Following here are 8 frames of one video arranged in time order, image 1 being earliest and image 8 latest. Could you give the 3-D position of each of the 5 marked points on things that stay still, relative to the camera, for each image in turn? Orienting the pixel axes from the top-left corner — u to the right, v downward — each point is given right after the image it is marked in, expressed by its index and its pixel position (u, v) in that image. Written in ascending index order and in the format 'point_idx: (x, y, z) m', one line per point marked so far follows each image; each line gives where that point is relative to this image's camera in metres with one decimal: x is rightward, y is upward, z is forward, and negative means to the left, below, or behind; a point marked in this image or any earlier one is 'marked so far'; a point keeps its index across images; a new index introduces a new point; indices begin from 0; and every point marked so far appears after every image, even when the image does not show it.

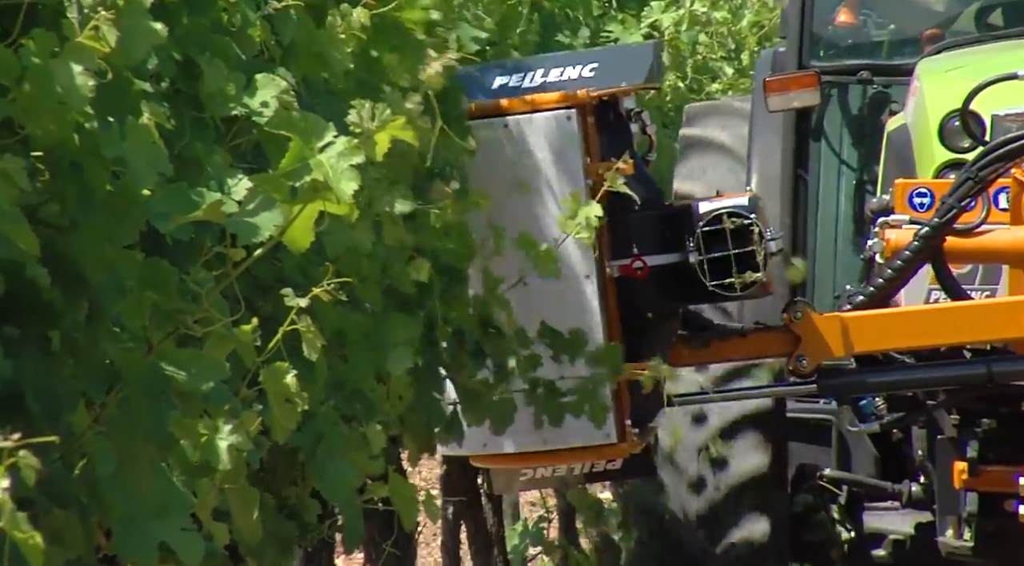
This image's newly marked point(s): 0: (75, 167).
0: (-0.4, +0.1, +1.7) m
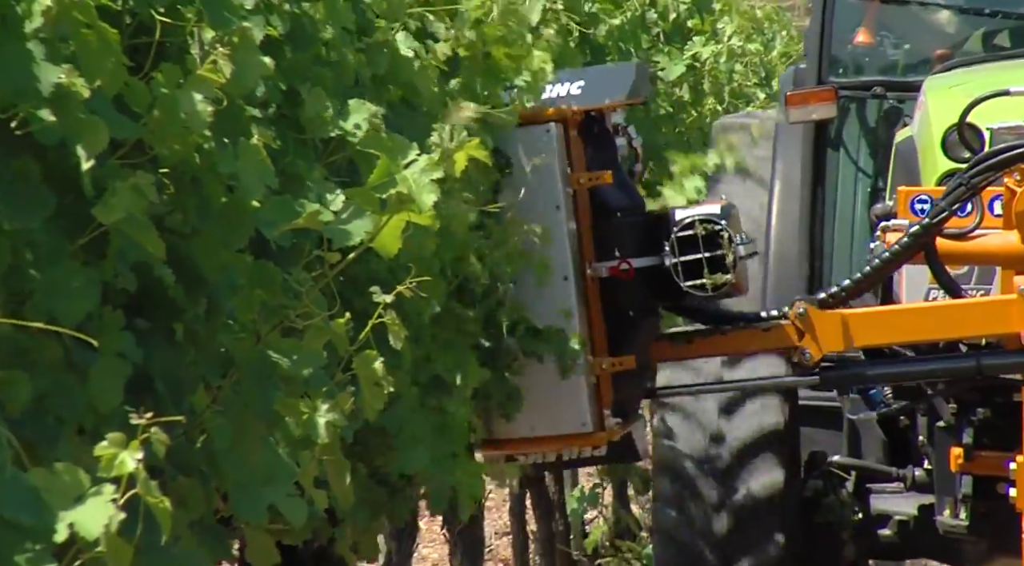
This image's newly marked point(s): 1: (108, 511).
0: (-0.3, +0.1, +1.9) m
1: (-0.4, -0.2, +1.8) m
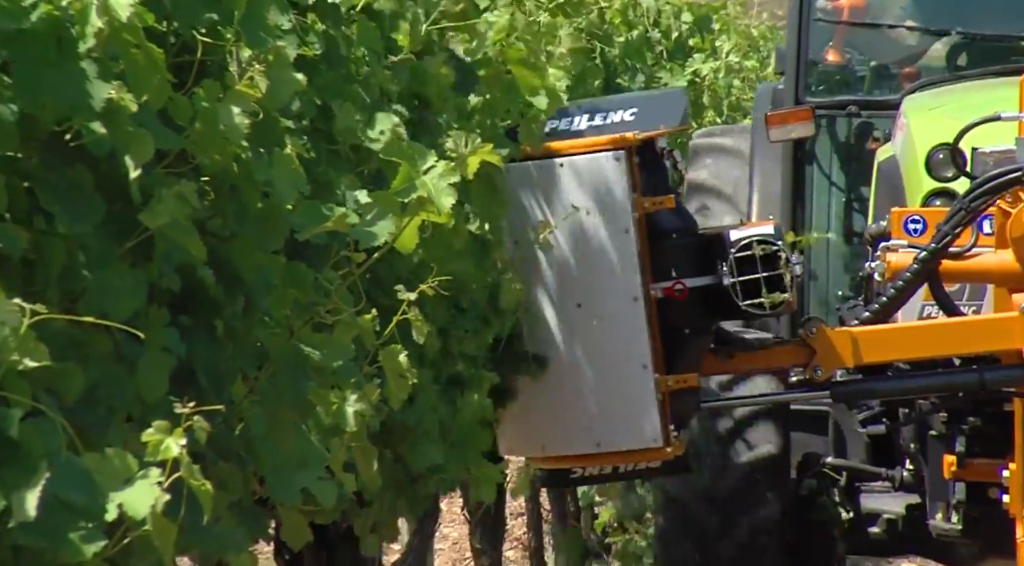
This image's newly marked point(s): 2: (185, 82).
0: (-0.3, +0.1, +2.1) m
1: (-0.4, -0.2, +2.0) m
2: (-0.4, +0.2, +2.1) m
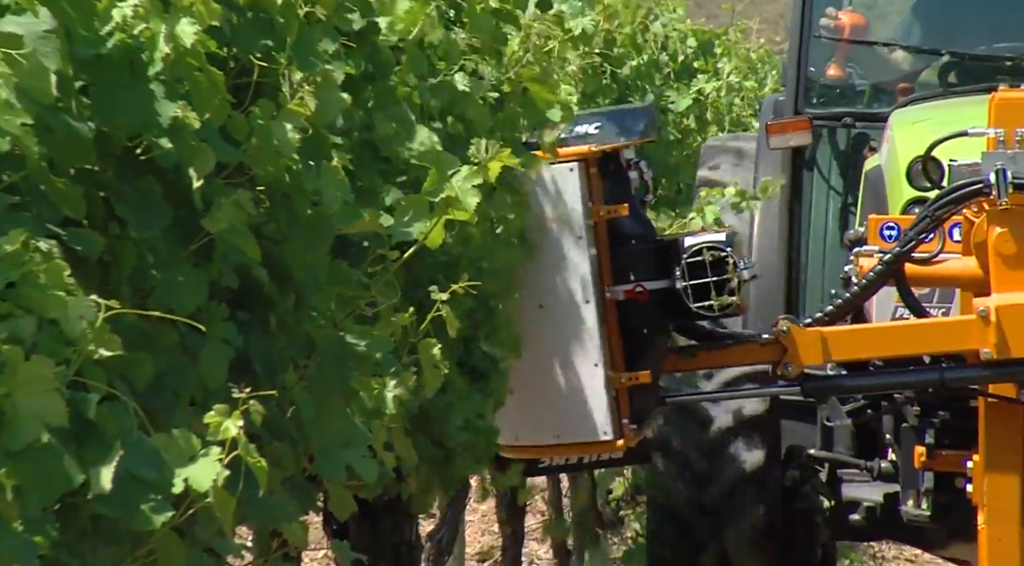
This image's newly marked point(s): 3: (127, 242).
0: (-0.3, +0.1, +2.3) m
1: (-0.4, -0.2, +2.2) m
2: (-0.3, +0.2, +2.4) m
3: (-0.5, 0.0, +2.2) m
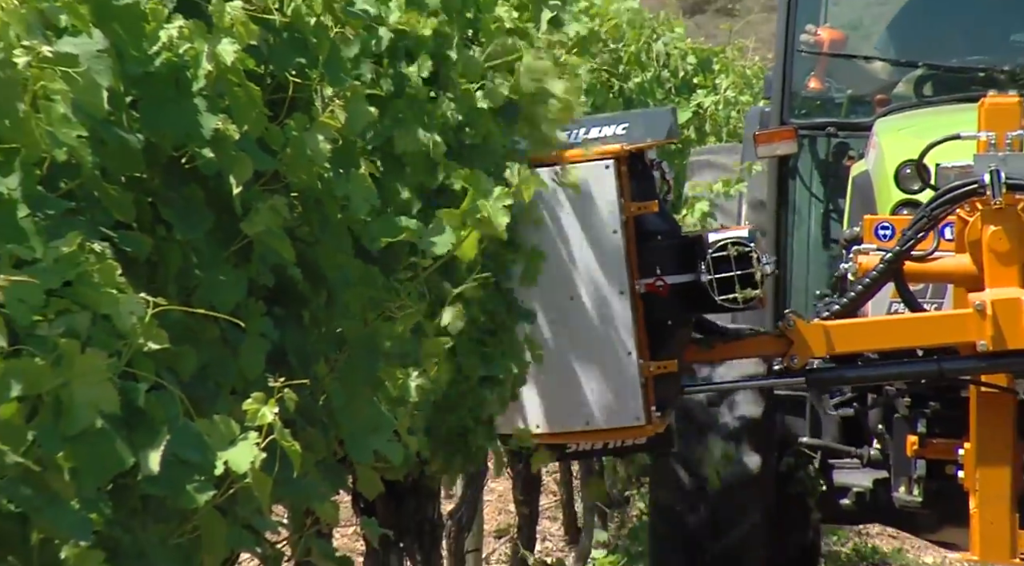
0: (-0.3, +0.1, +2.5) m
1: (-0.3, -0.2, +2.4) m
2: (-0.3, +0.2, +2.6) m
3: (-0.4, +0.1, +2.4) m
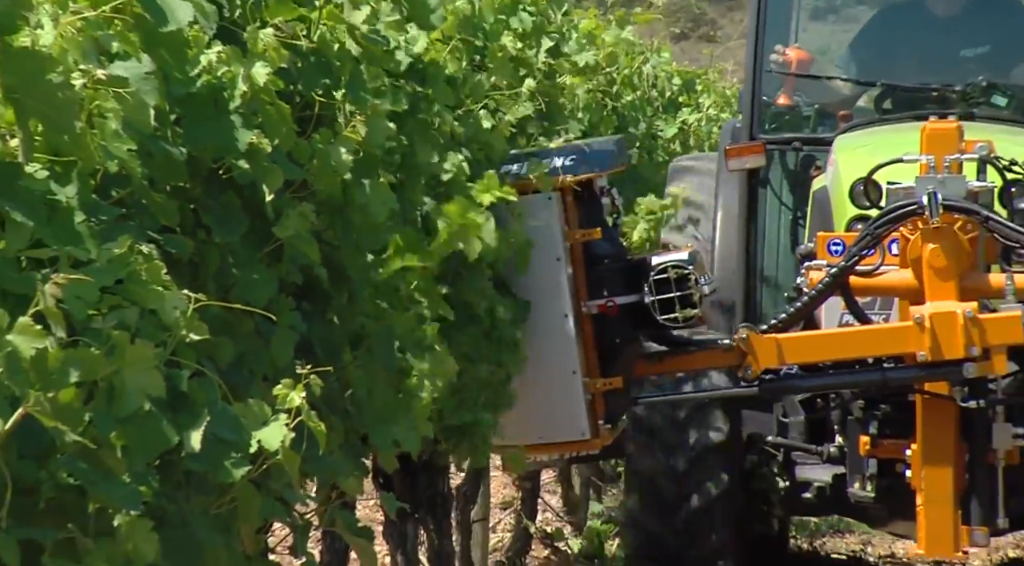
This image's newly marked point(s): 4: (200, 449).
0: (-0.3, +0.1, +2.8) m
1: (-0.3, -0.2, +2.7) m
2: (-0.3, +0.2, +2.9) m
3: (-0.4, +0.1, +2.7) m
4: (-0.4, -0.2, +2.6) m
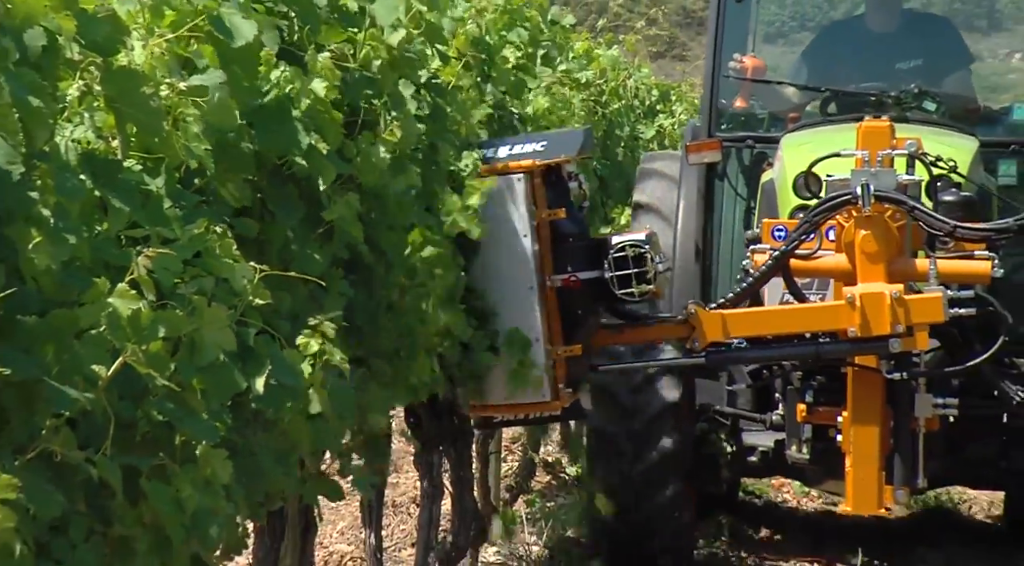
0: (-0.3, +0.2, +3.4) m
1: (-0.3, -0.2, +3.3) m
2: (-0.3, +0.3, +3.4) m
3: (-0.4, +0.1, +3.3) m
4: (-0.4, -0.2, +3.2) m
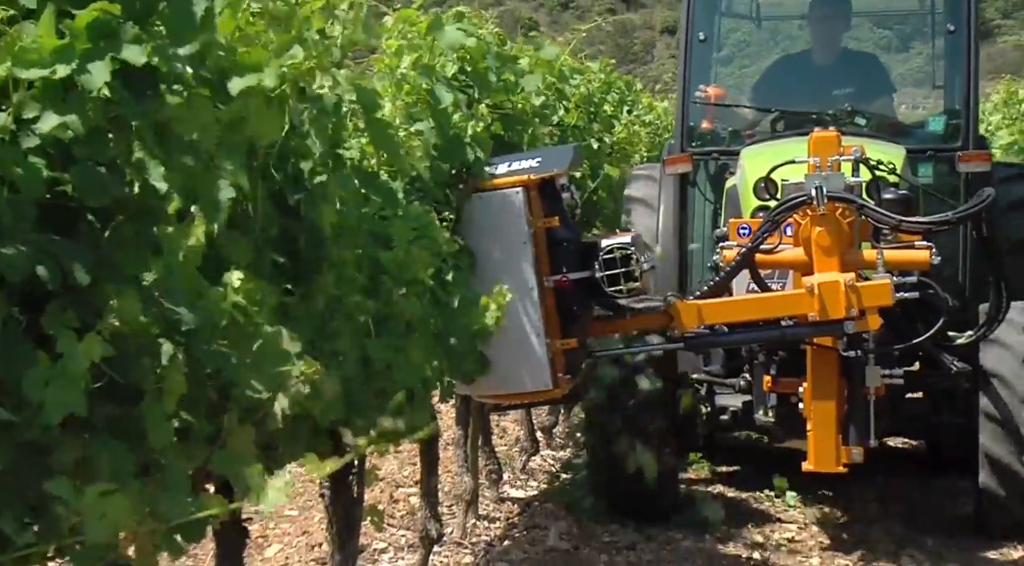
0: (-0.1, +0.3, +5.1) m
1: (-0.1, -0.1, +5.0) m
2: (-0.1, +0.4, +5.2) m
3: (-0.2, +0.2, +5.0) m
4: (-0.2, -0.1, +4.9) m
